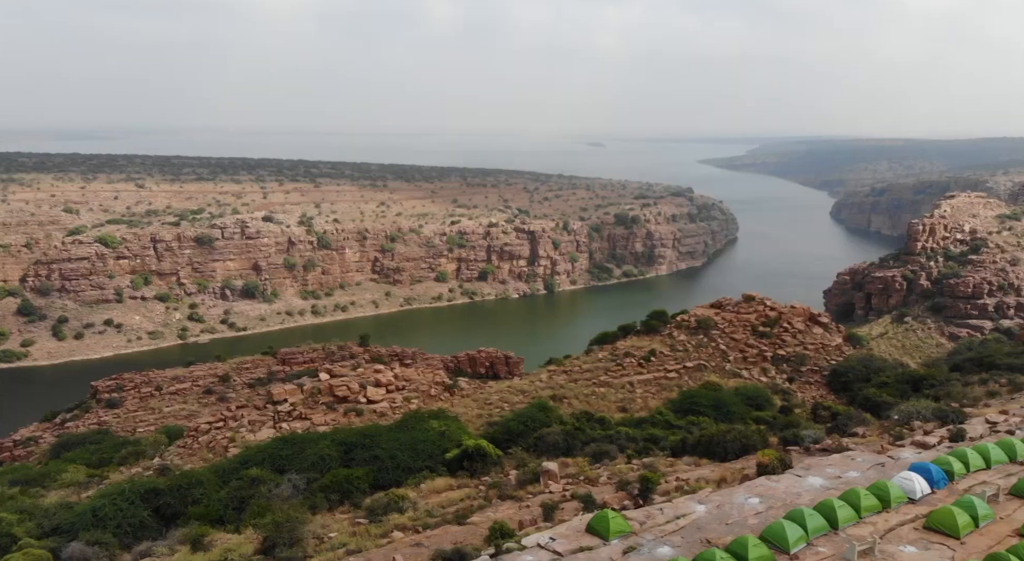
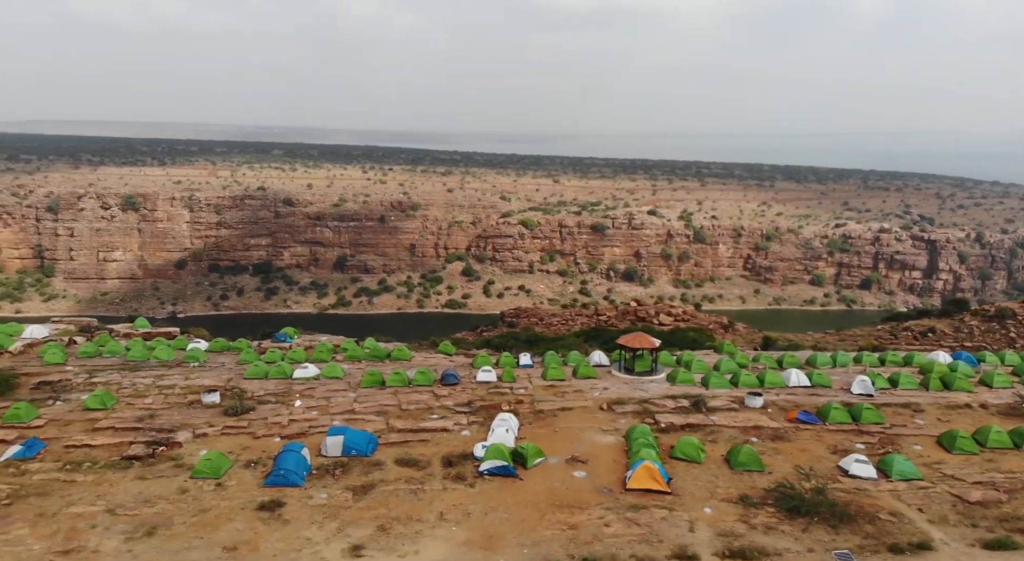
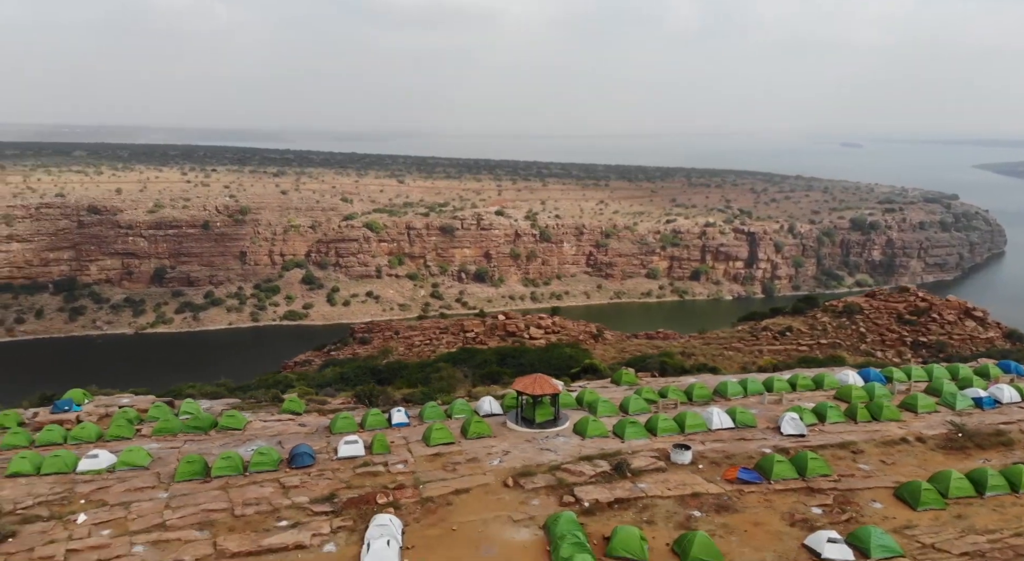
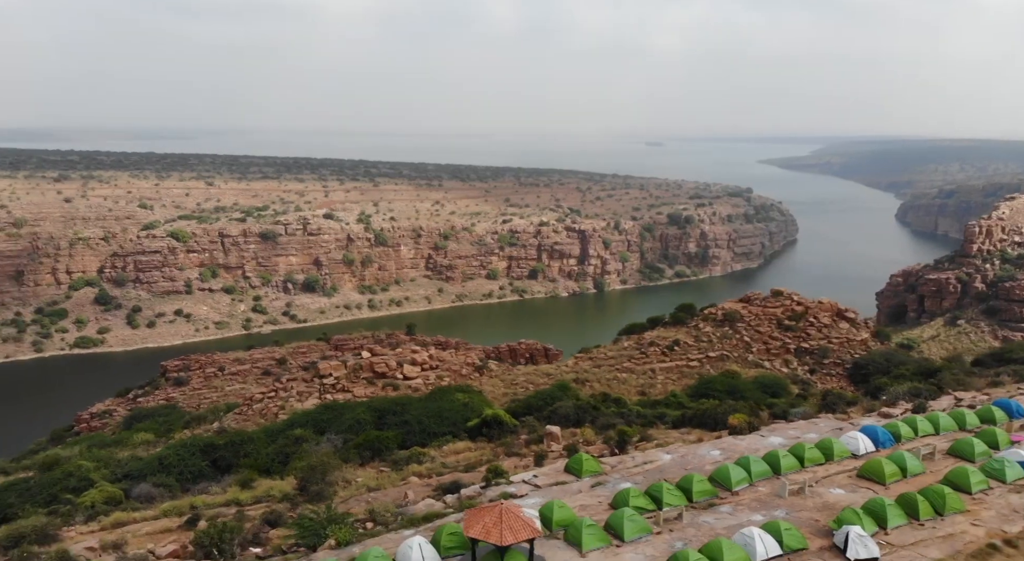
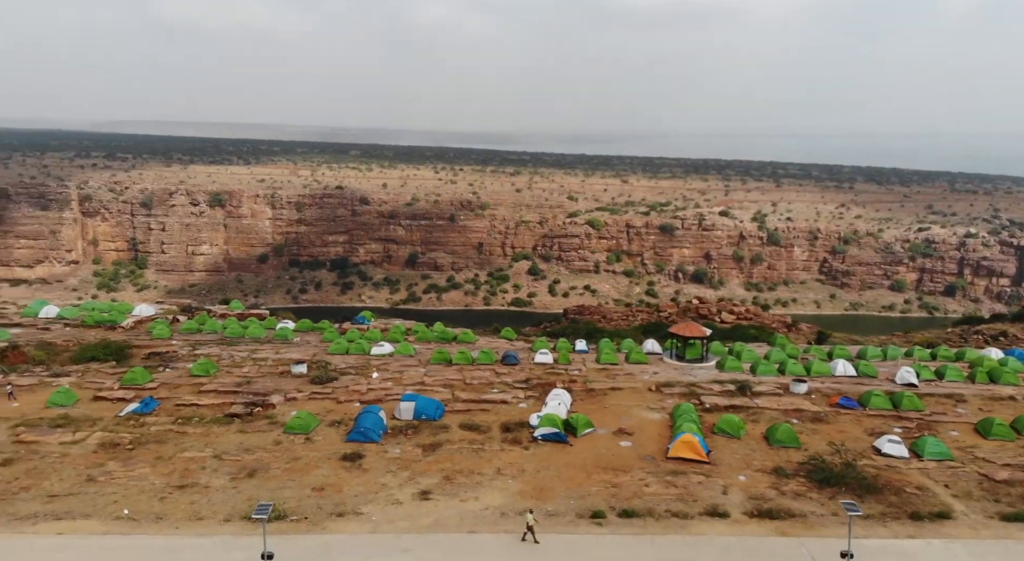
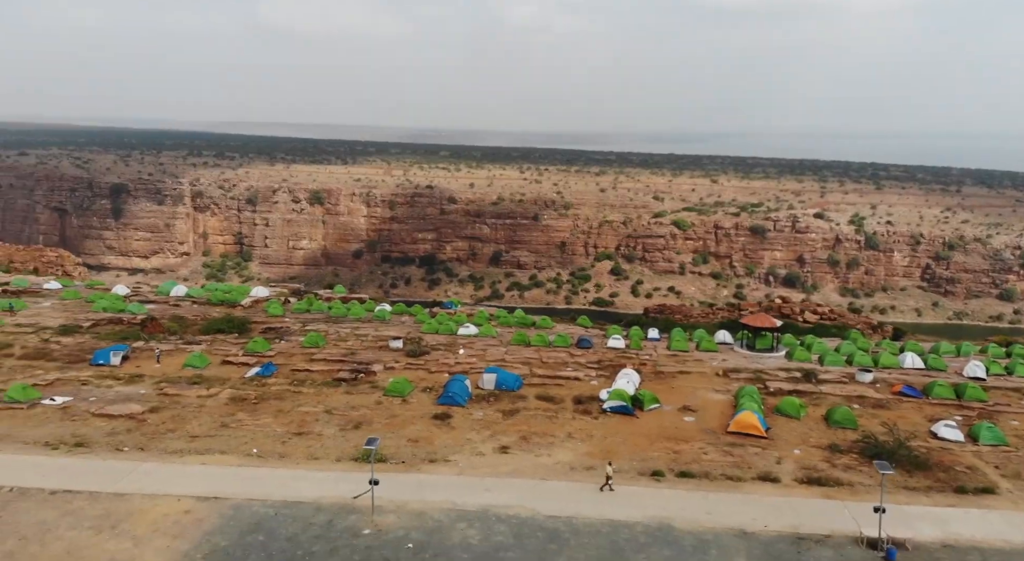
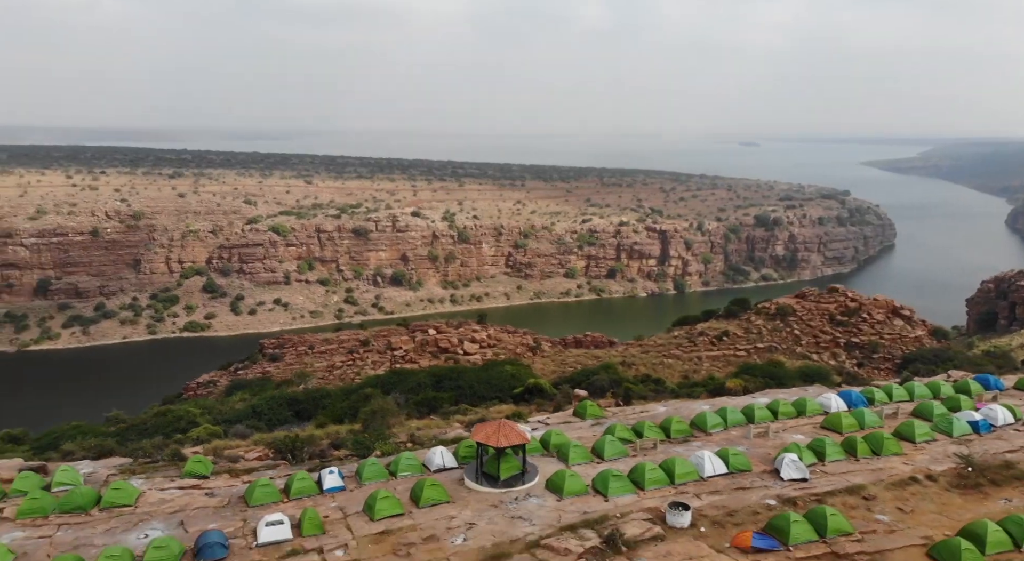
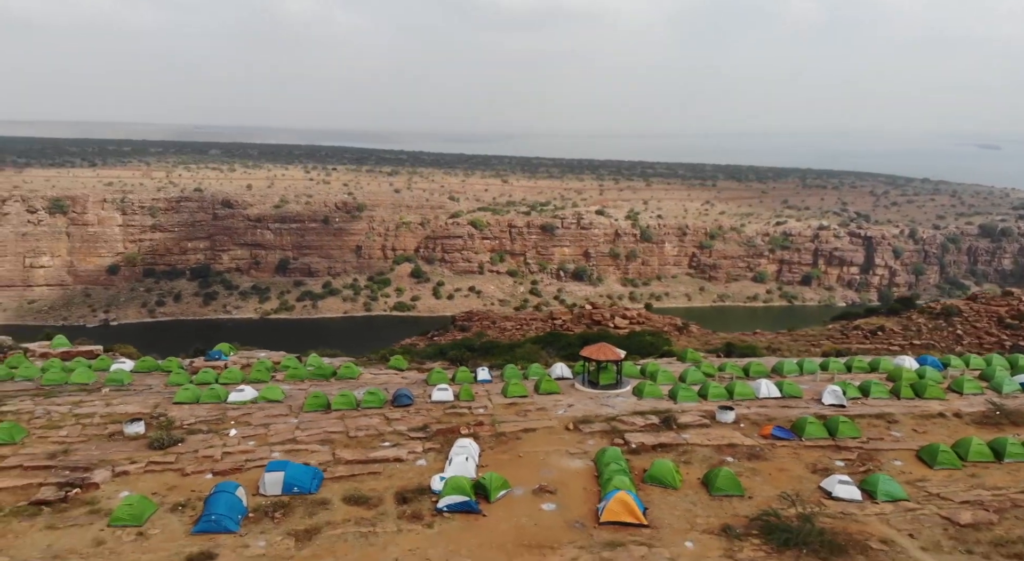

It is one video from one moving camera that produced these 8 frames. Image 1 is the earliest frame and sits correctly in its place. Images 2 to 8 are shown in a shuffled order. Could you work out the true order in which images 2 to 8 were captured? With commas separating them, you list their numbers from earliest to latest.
4, 7, 3, 8, 2, 5, 6
